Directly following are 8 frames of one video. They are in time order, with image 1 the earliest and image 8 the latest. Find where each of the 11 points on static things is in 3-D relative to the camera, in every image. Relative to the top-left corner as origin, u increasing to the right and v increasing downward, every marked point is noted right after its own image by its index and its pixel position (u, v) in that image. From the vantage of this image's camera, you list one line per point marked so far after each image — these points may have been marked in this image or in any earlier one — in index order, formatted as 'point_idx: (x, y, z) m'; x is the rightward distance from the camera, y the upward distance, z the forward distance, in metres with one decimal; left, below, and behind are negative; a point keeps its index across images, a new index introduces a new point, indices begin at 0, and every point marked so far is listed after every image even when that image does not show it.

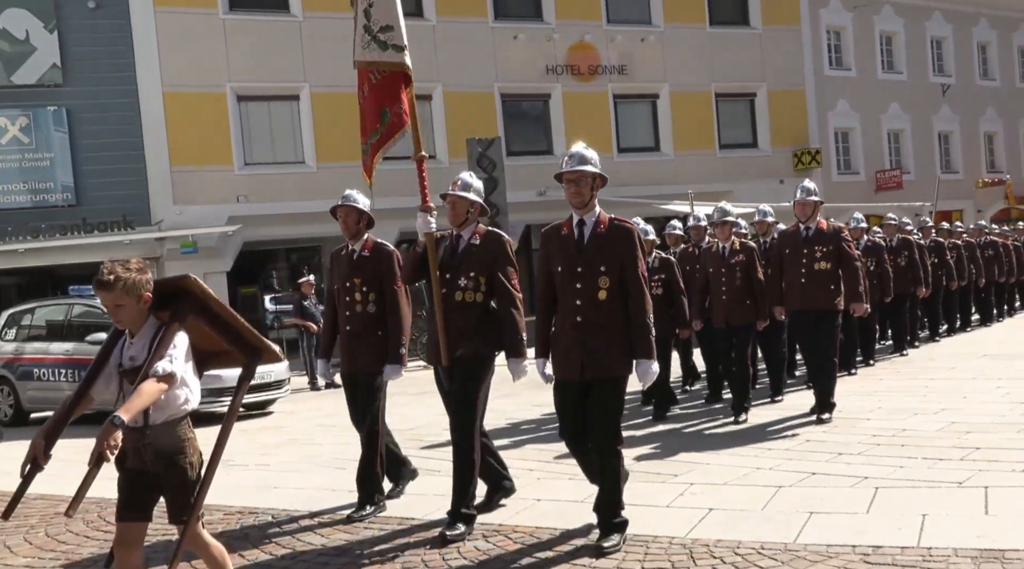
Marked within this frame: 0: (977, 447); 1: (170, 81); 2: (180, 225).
0: (+2.8, -0.9, +5.9) m
1: (-6.6, +3.9, +18.7) m
2: (-6.4, +1.1, +18.6) m
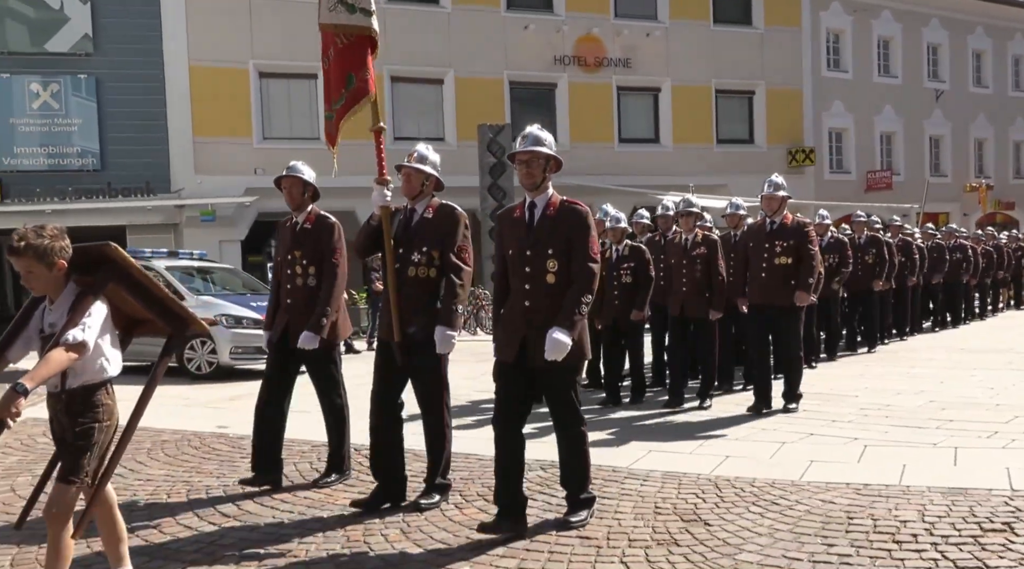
0: (+3.0, -0.9, +6.7) m
1: (-6.4, +4.5, +19.3) m
2: (-6.3, +1.8, +19.3) m
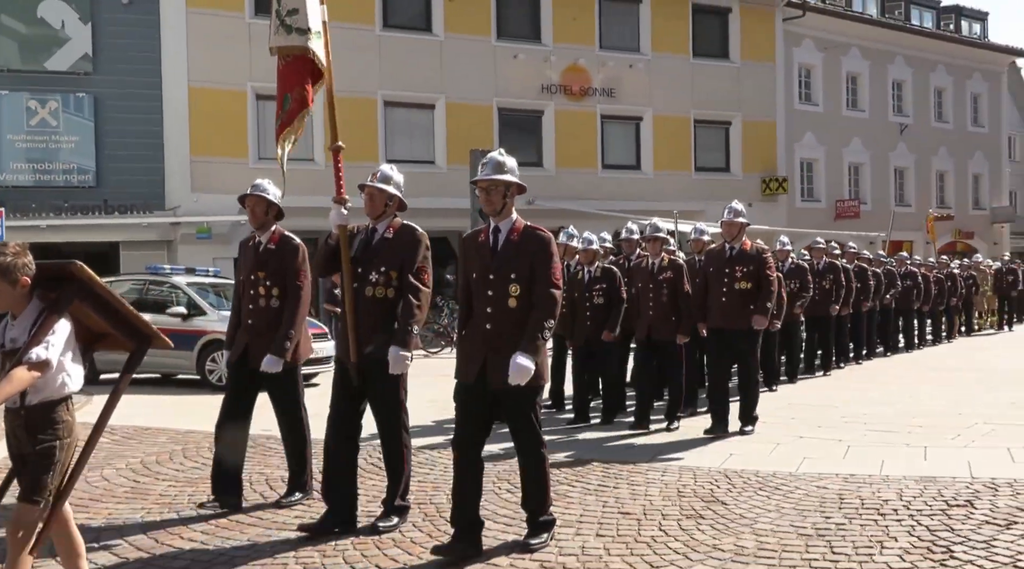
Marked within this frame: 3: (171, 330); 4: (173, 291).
0: (+3.2, -1.0, +7.6) m
1: (-6.5, +4.3, +20.0) m
2: (-6.5, +1.5, +19.9) m
3: (-4.5, -0.6, +12.9) m
4: (-4.6, -0.1, +13.2) m
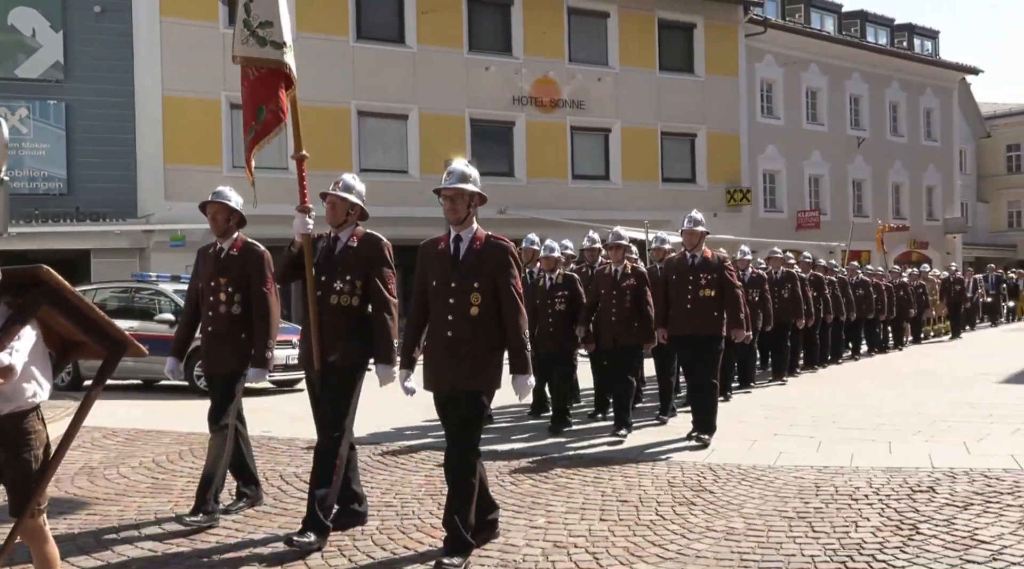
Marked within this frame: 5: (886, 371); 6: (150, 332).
0: (+3.1, -1.1, +8.1) m
1: (-7.1, +4.1, +20.2) m
2: (-7.1, +1.3, +20.1) m
3: (-4.7, -0.7, +13.1) m
4: (-4.9, -0.2, +13.5) m
5: (+5.7, -1.3, +14.9) m
6: (-4.9, -0.6, +13.2) m
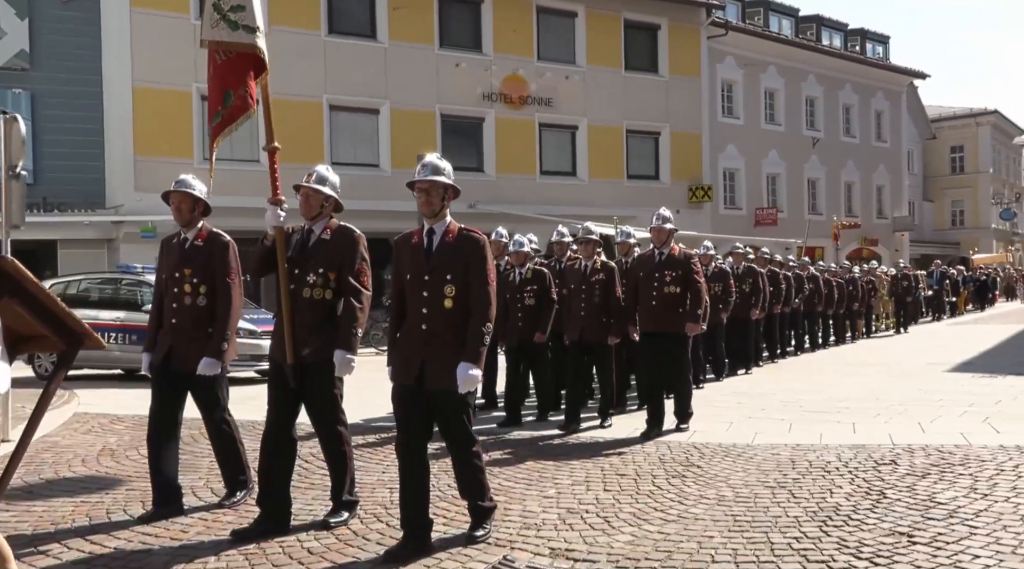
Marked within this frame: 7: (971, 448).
0: (+3.0, -1.1, +8.8) m
1: (-7.7, +4.3, +20.3) m
2: (-7.7, +1.5, +20.2) m
3: (-5.1, -0.6, +13.4) m
4: (-5.2, 0.0, +13.8) m
5: (+5.3, -1.3, +15.7) m
6: (-5.2, -0.5, +13.5) m
7: (+3.0, -1.0, +6.5) m
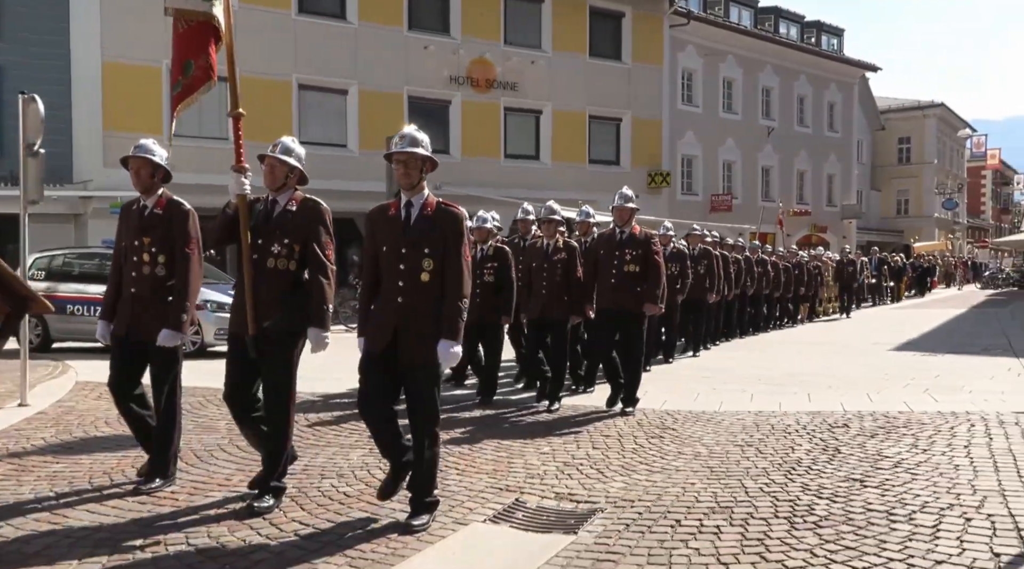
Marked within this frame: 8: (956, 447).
0: (+2.8, -0.9, +9.5) m
1: (-8.4, +4.9, +20.4) m
2: (-8.4, +2.1, +20.4) m
3: (-5.5, -0.2, +13.7) m
4: (-5.6, +0.3, +14.0) m
5: (+4.8, -1.0, +16.5) m
6: (-5.6, -0.1, +13.8) m
7: (+3.0, -0.9, +7.2) m
8: (+2.8, -1.0, +6.1) m
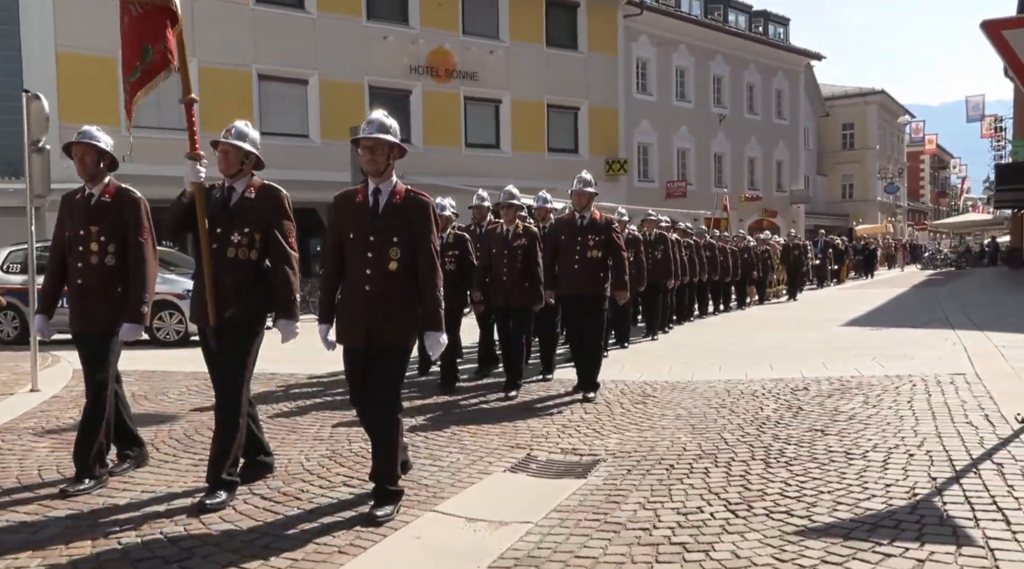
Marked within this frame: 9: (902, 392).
0: (+2.6, -0.7, +10.2) m
1: (-9.2, +5.0, +20.5) m
2: (-9.2, +2.2, +20.5) m
3: (-5.9, -0.1, +14.0) m
4: (-6.1, +0.5, +14.3) m
5: (+4.2, -0.7, +17.3) m
6: (-6.0, 0.0, +14.1) m
7: (+2.9, -0.8, +7.9) m
8: (+2.7, -0.8, +6.8) m
9: (+2.9, -0.8, +7.2) m
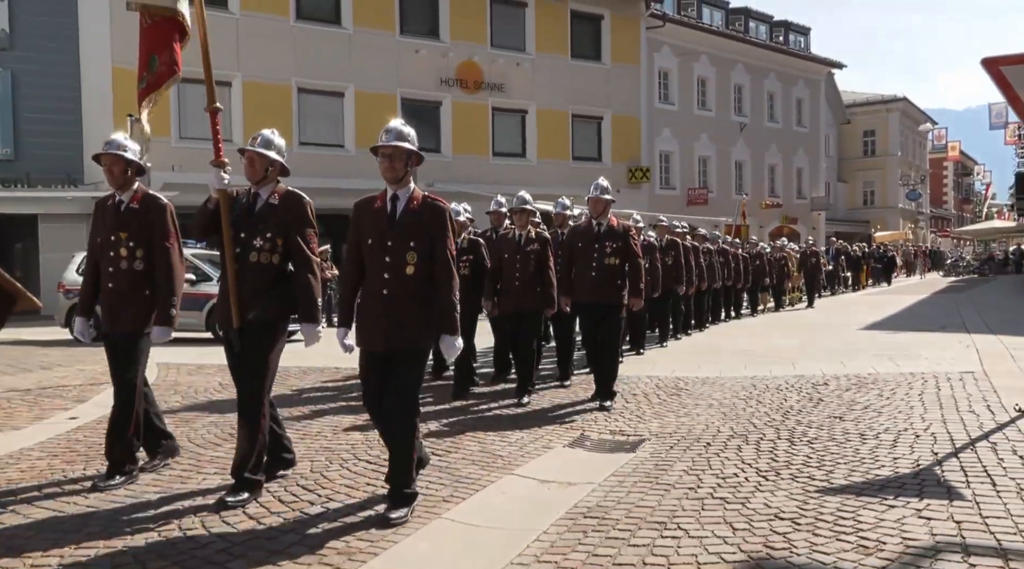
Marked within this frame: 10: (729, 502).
0: (+3.0, -0.8, +10.8) m
1: (-8.6, +5.0, +21.4) m
2: (-8.6, +2.2, +21.3) m
3: (-5.4, -0.1, +14.8) m
4: (-5.6, +0.4, +15.1) m
5: (+4.7, -0.8, +17.9) m
6: (-5.5, -0.1, +14.9) m
7: (+3.2, -0.8, +8.6) m
8: (+3.0, -0.9, +7.4) m
9: (+3.2, -0.8, +7.8) m
10: (+1.1, -1.2, +5.2) m
